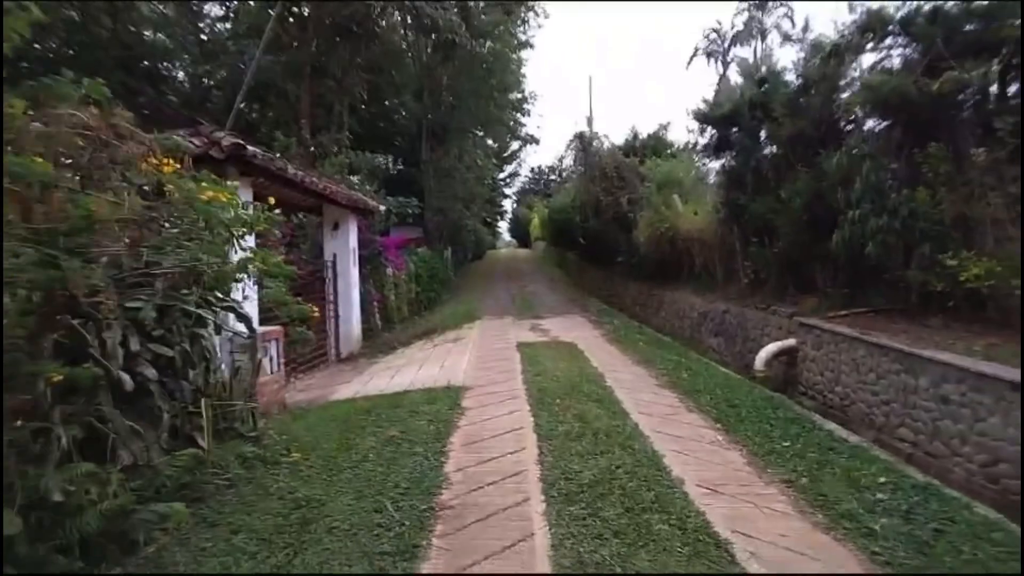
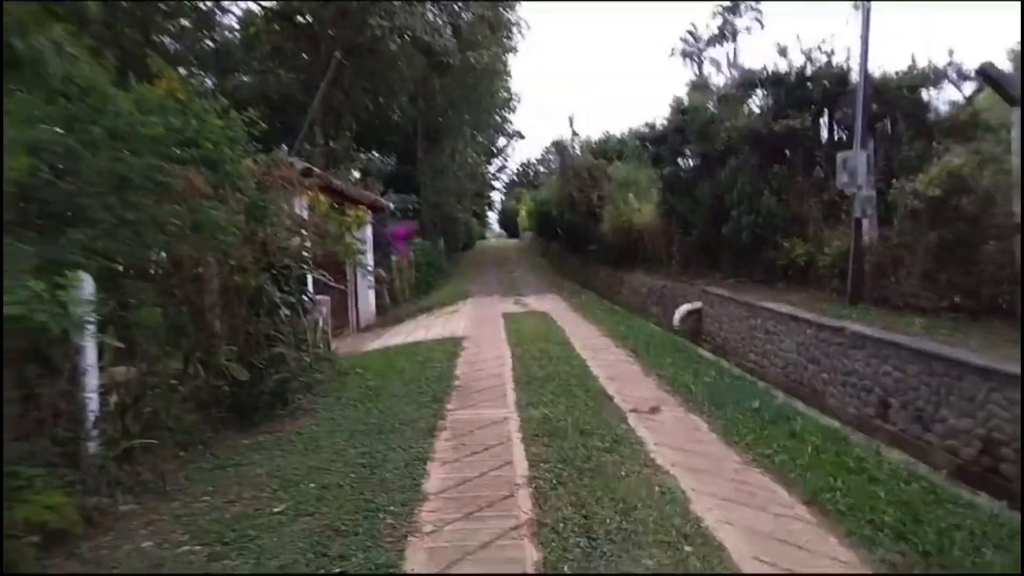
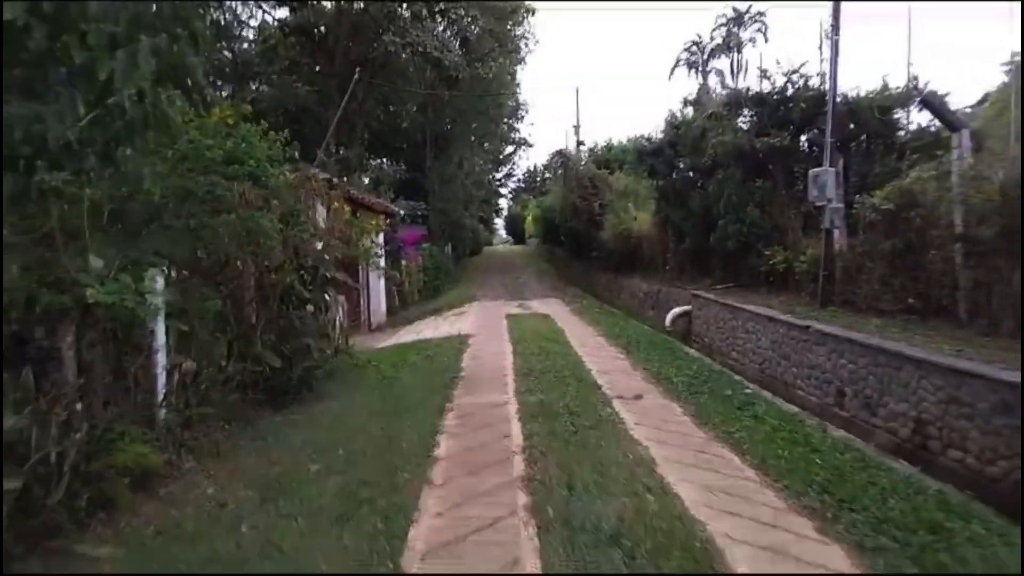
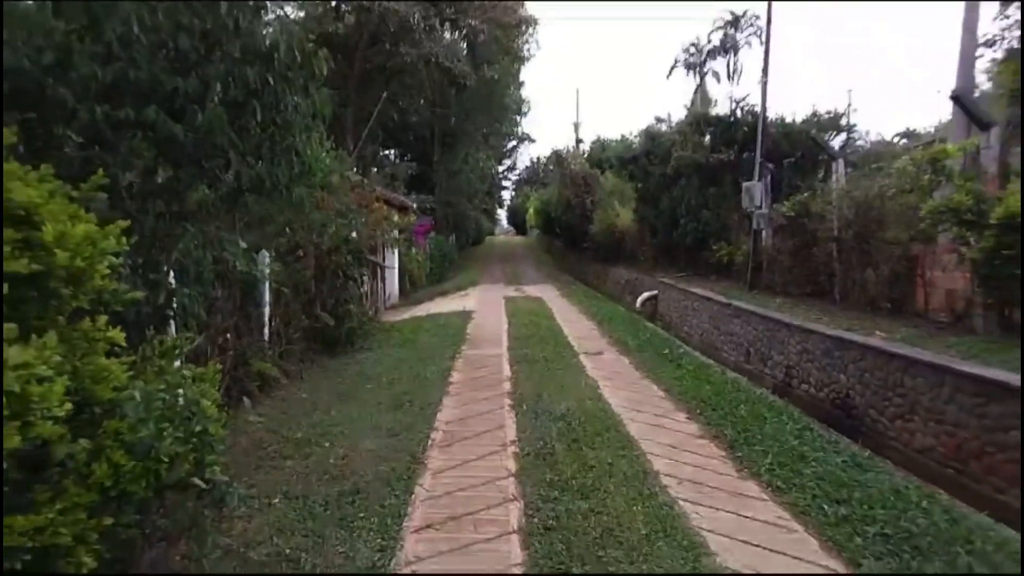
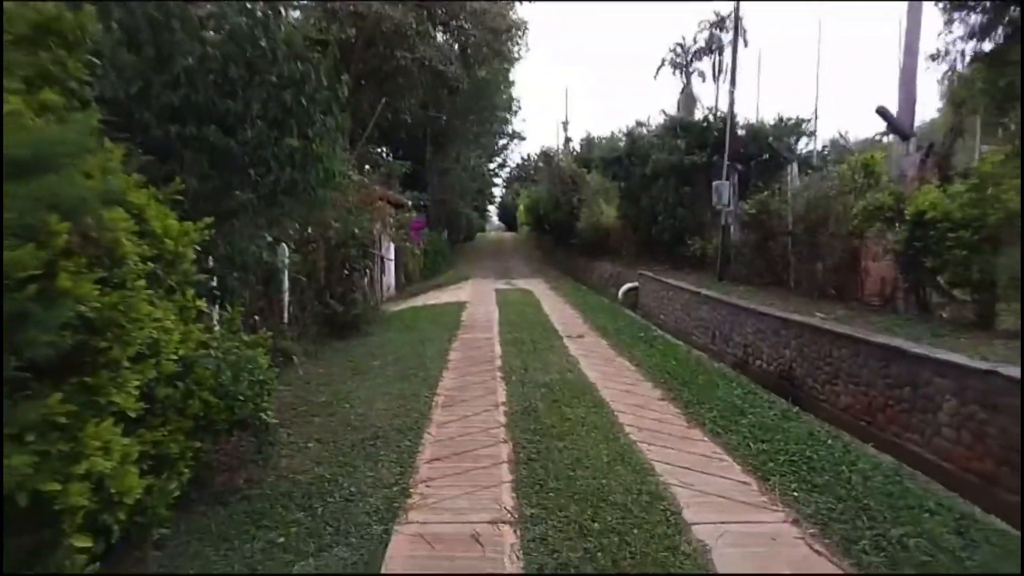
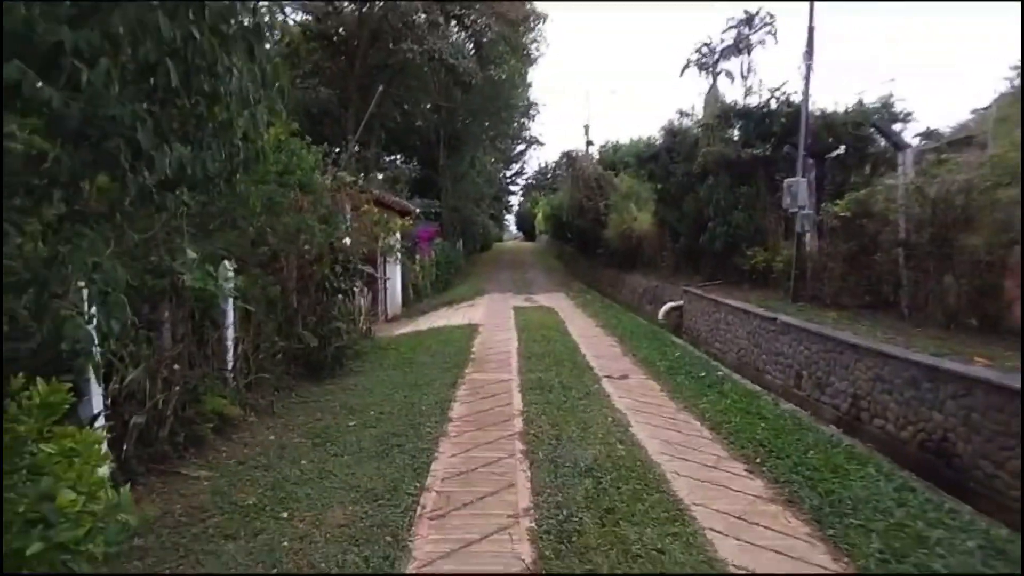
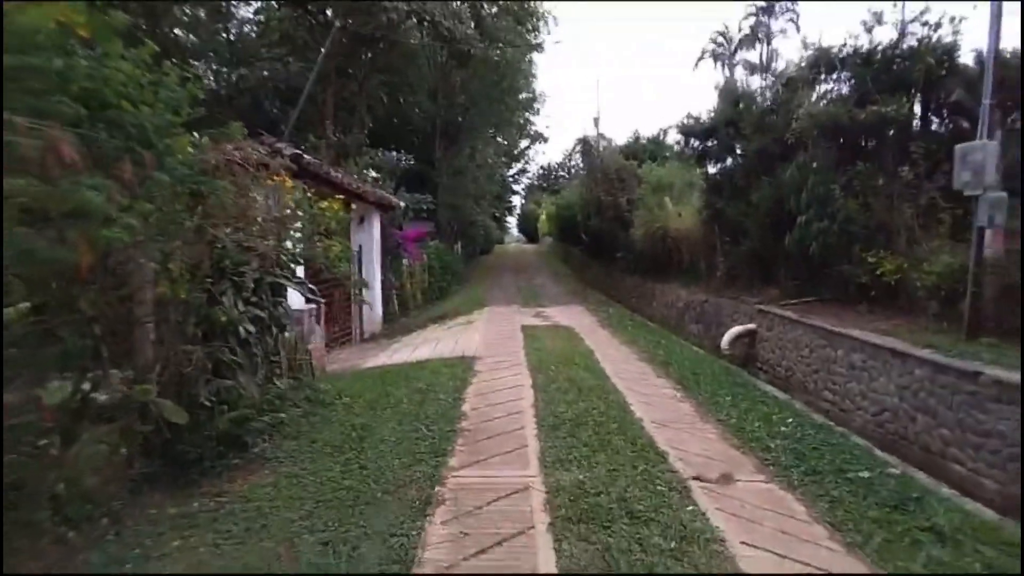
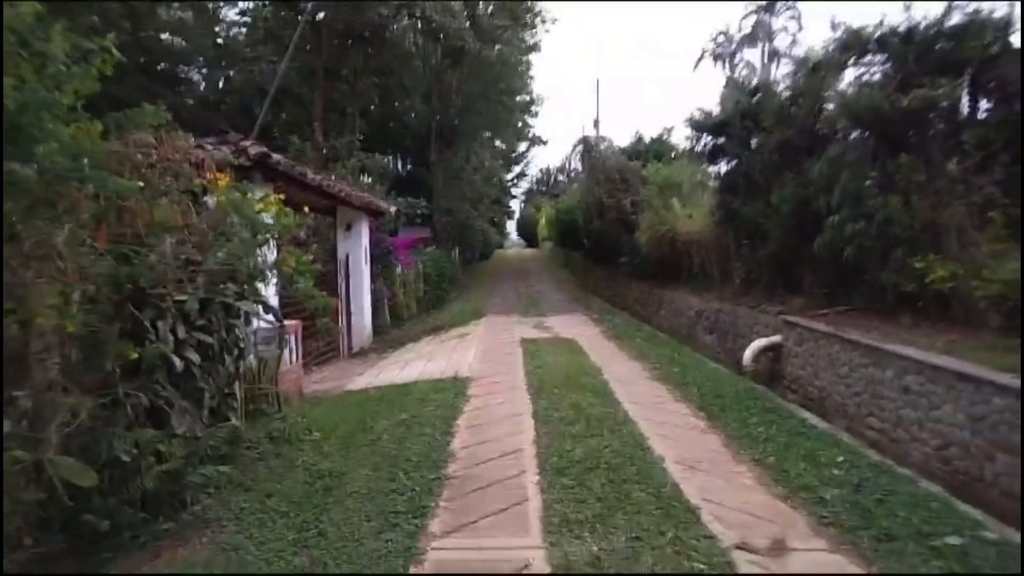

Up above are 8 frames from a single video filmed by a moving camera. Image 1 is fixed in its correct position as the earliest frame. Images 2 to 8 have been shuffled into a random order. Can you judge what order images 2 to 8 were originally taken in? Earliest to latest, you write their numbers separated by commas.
8, 7, 2, 3, 6, 4, 5
